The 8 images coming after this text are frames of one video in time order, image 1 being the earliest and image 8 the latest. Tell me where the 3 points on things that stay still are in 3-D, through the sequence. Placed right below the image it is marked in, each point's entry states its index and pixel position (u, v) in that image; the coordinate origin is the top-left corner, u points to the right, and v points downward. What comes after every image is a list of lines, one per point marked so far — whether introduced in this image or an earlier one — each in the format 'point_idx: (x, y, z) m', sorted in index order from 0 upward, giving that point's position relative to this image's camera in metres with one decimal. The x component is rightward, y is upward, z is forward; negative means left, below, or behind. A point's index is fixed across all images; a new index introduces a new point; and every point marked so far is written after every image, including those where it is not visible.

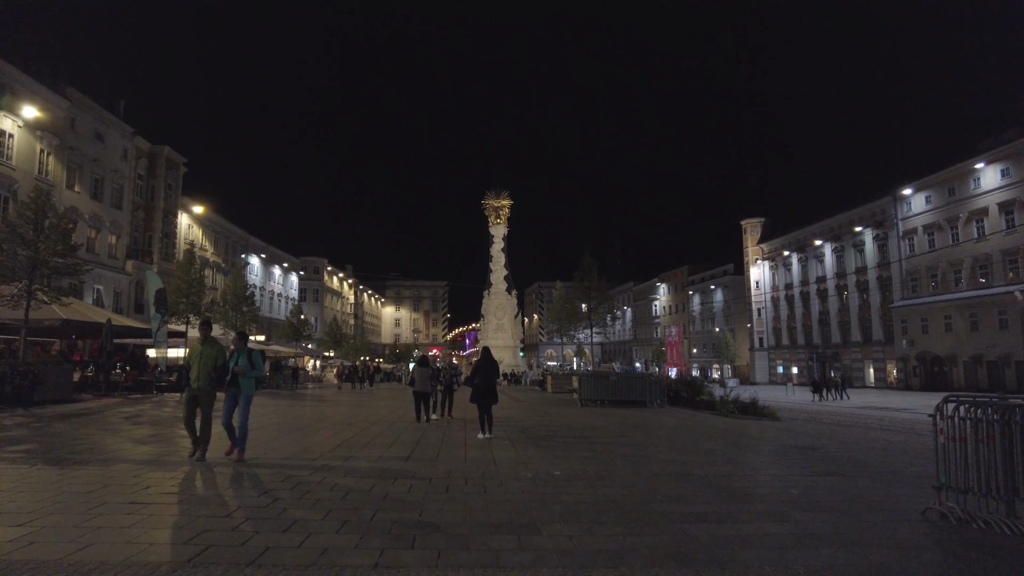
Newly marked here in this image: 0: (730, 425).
0: (+5.4, -3.4, +16.3) m
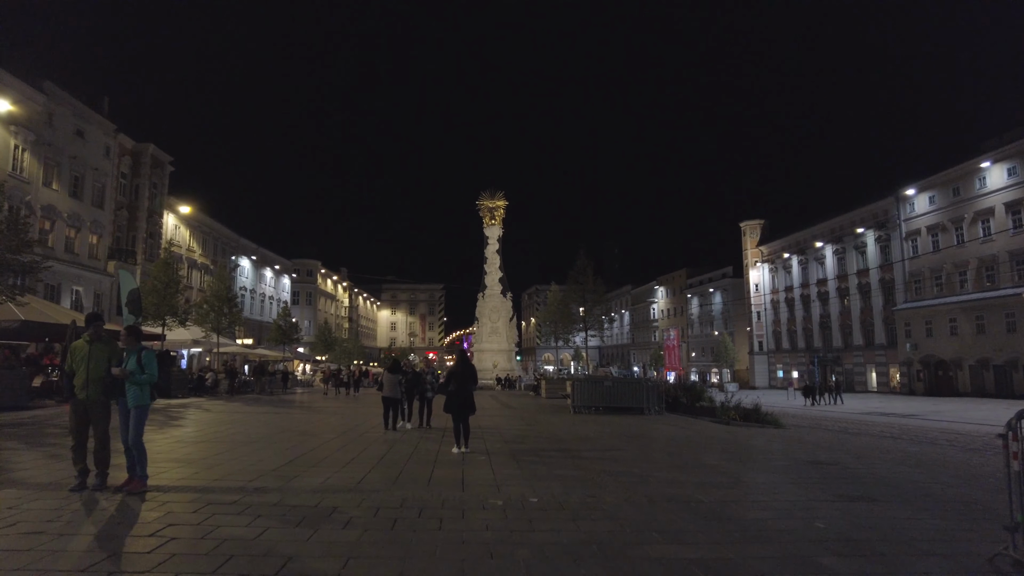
0: (+5.0, -3.4, +15.1) m
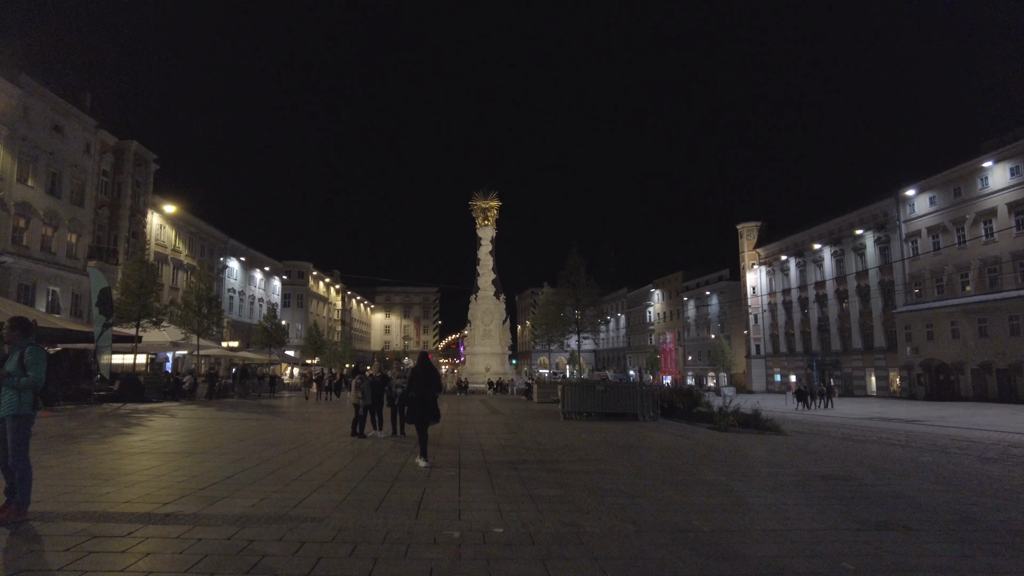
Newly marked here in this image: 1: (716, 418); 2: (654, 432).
0: (+4.7, -3.3, +14.1) m
1: (+6.1, -3.9, +19.9) m
2: (+3.2, -3.2, +14.9) m
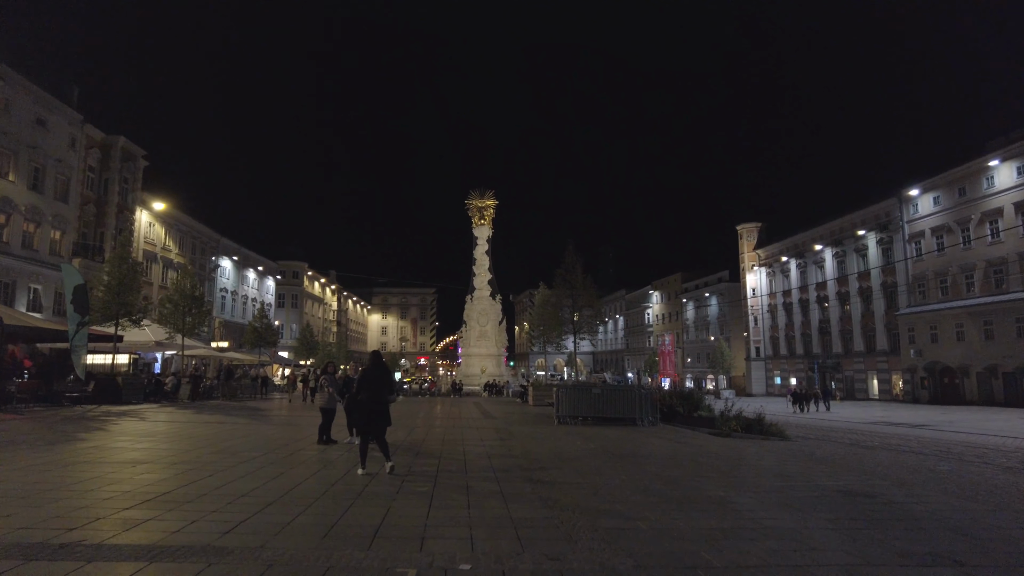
0: (+4.5, -3.2, +13.1) m
1: (+5.9, -3.9, +18.9) m
2: (+3.0, -3.2, +13.9) m
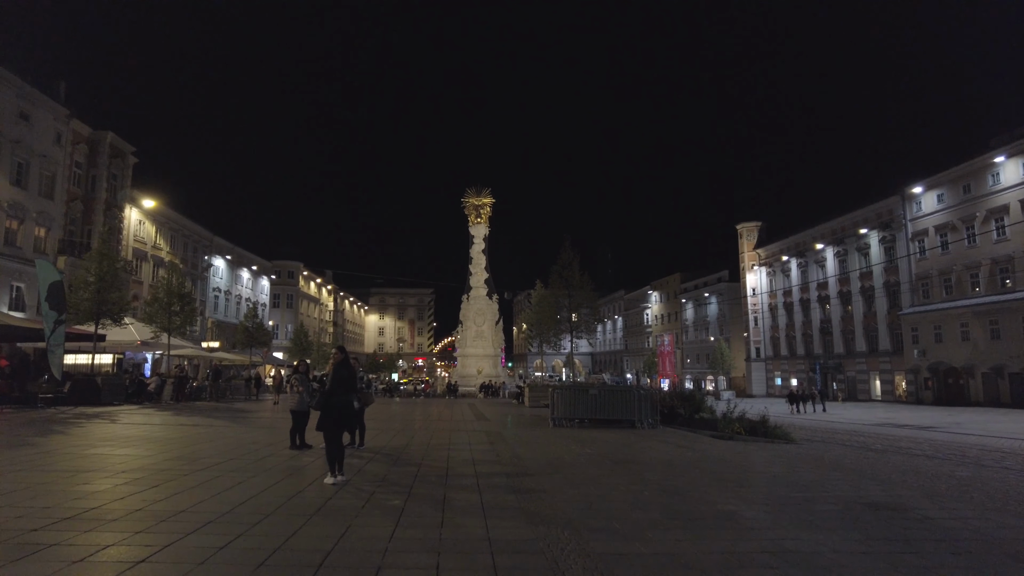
0: (+4.3, -3.1, +12.3) m
1: (+5.7, -3.8, +18.1) m
2: (+2.8, -3.1, +13.1) m
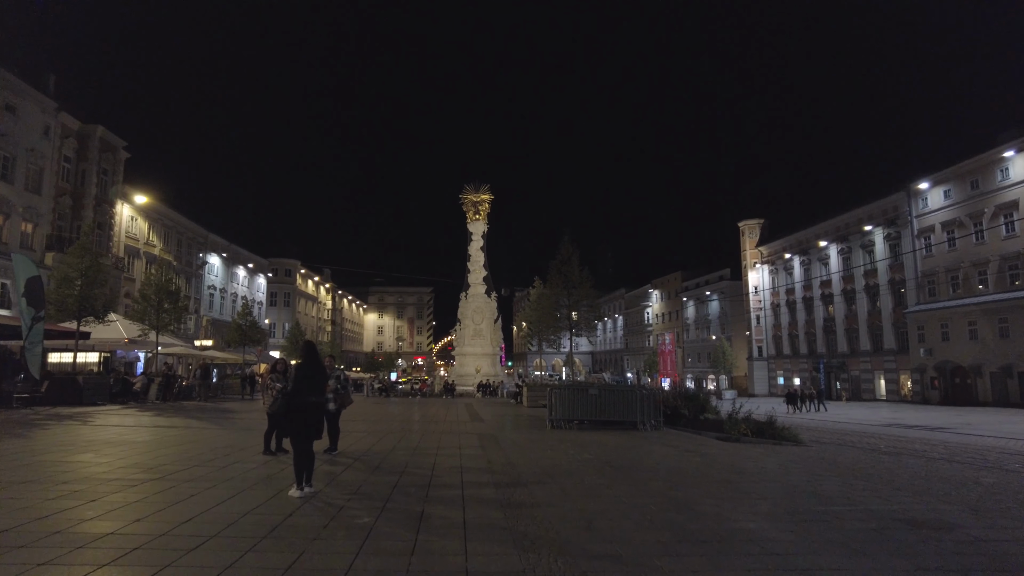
0: (+4.2, -3.0, +11.4) m
1: (+5.6, -3.6, +17.2) m
2: (+2.7, -2.9, +12.2) m
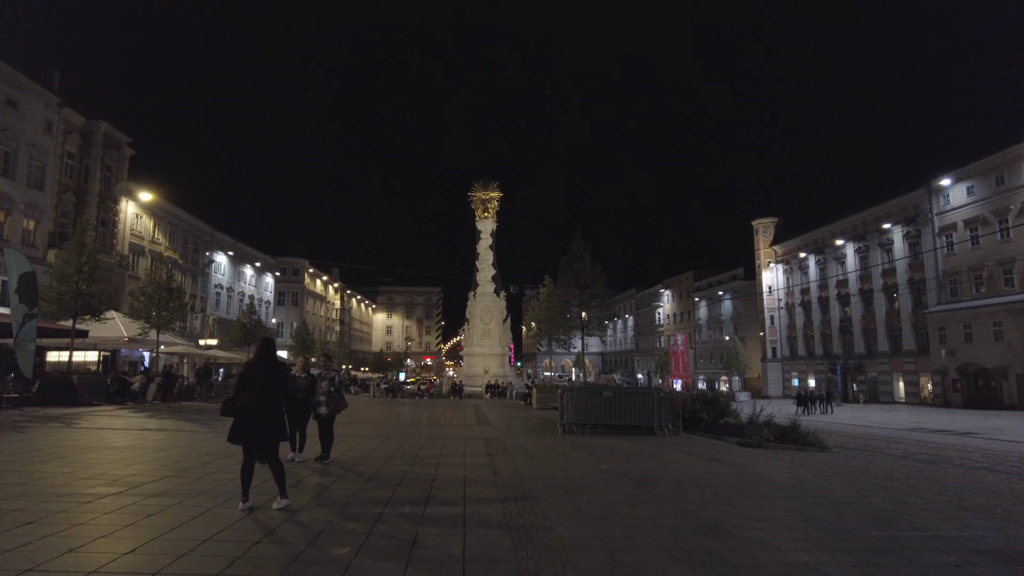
0: (+4.3, -2.9, +10.5) m
1: (+5.8, -3.5, +16.2) m
2: (+2.8, -2.8, +11.3) m
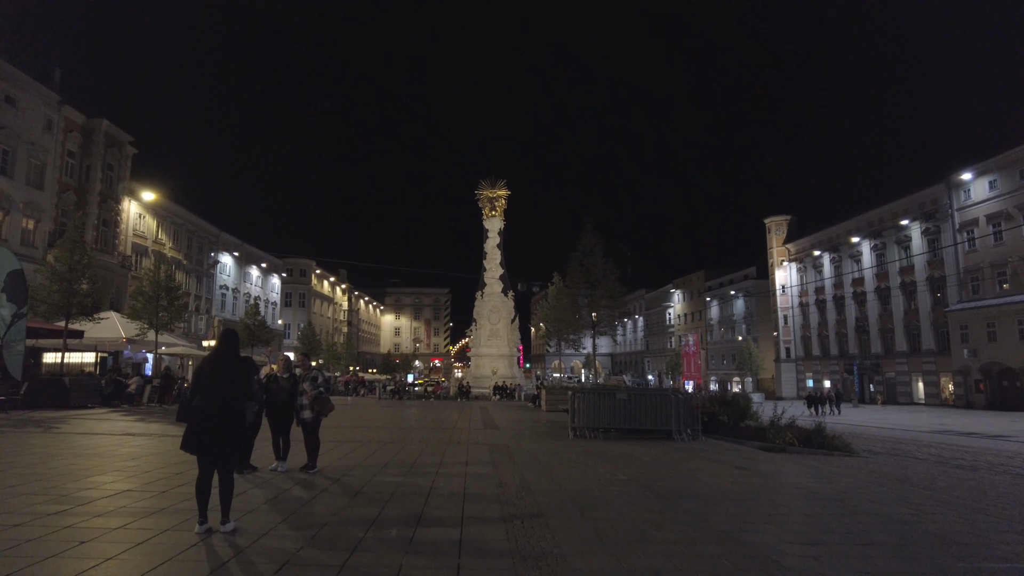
0: (+4.4, -2.8, +9.5) m
1: (+6.0, -3.4, +15.2) m
2: (+2.9, -2.7, +10.3) m
